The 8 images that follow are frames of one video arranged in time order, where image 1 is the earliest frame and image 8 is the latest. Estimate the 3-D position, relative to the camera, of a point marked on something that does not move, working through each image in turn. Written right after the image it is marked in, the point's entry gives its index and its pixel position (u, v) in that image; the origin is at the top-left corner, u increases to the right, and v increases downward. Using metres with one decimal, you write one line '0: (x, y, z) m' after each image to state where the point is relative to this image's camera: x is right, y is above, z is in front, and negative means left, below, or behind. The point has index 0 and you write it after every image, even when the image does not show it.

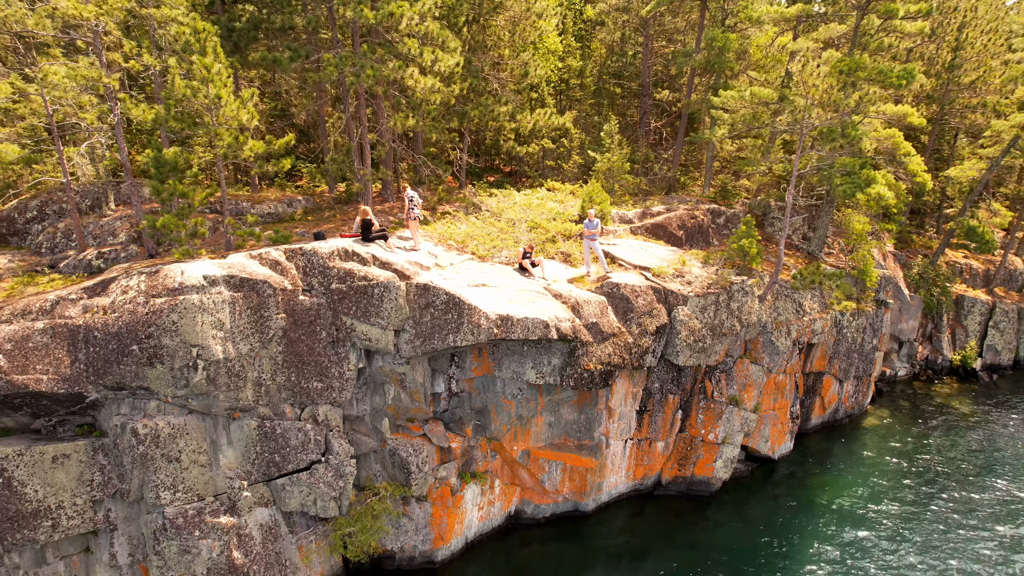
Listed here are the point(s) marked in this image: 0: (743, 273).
0: (+6.5, +0.4, +18.3) m
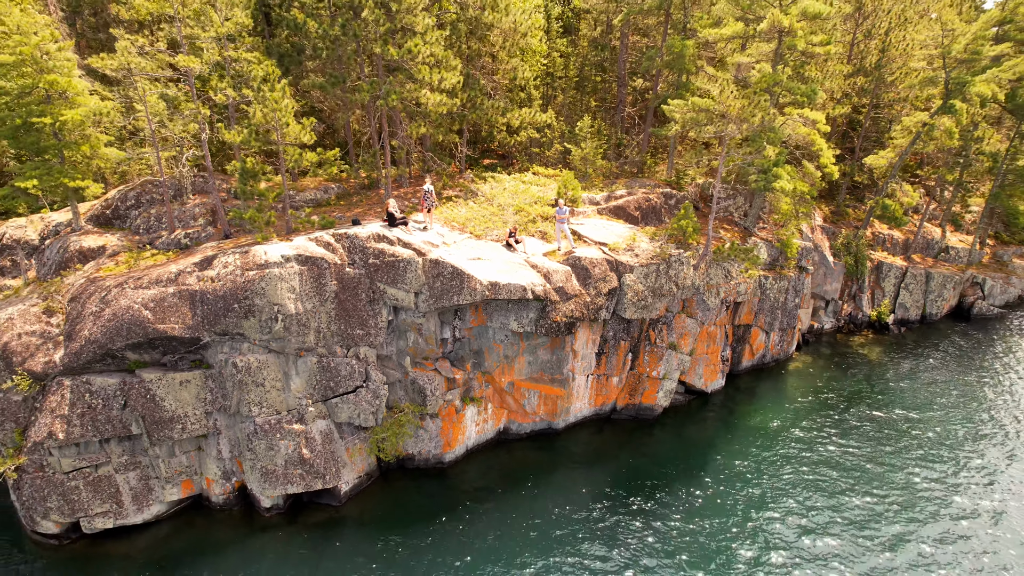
0: (+6.2, +1.5, +23.4) m
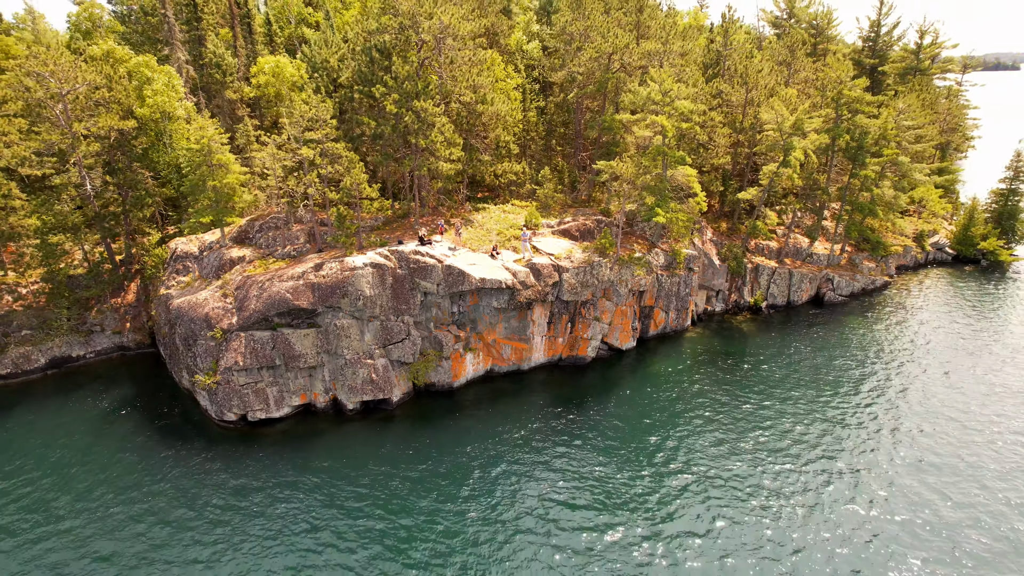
0: (+5.2, +1.8, +37.0) m
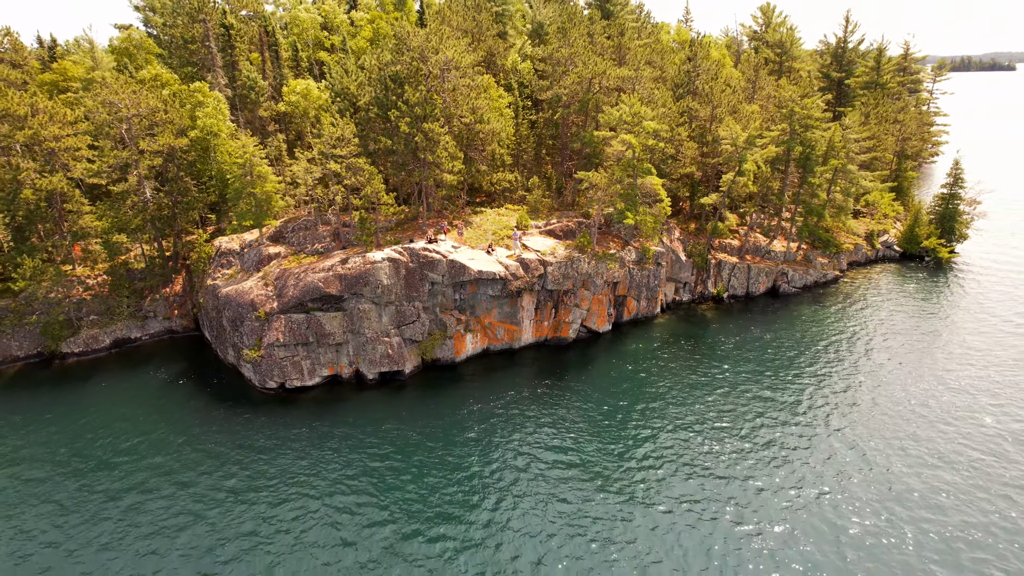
0: (+4.7, +2.4, +43.6) m
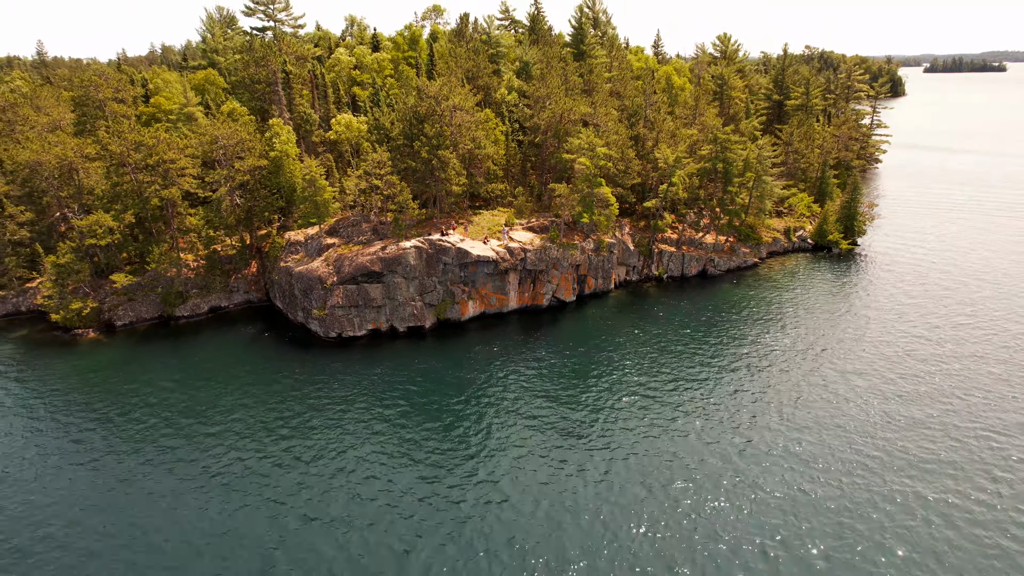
0: (+3.8, +4.2, +59.6) m
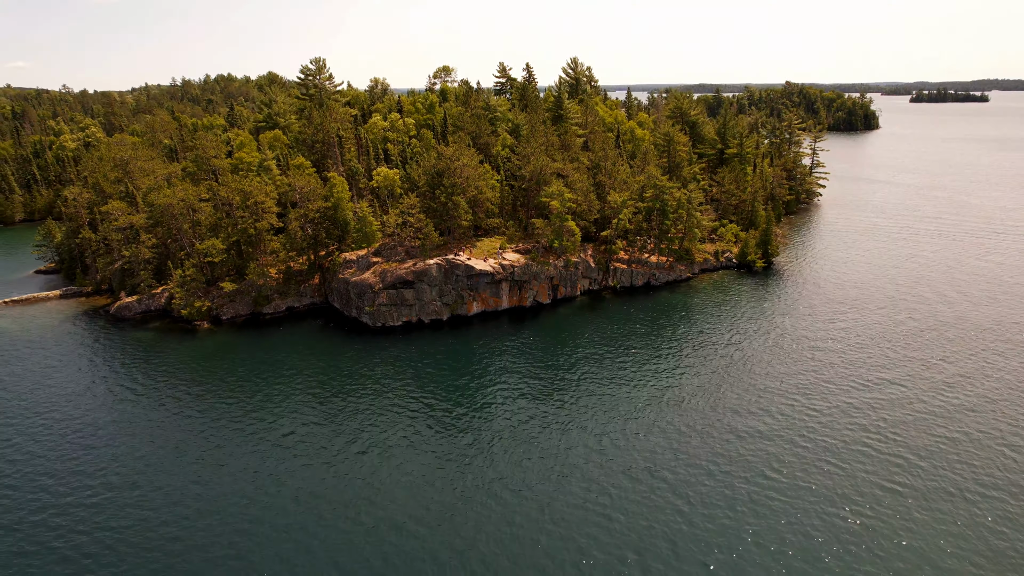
0: (+2.9, +3.4, +82.8) m
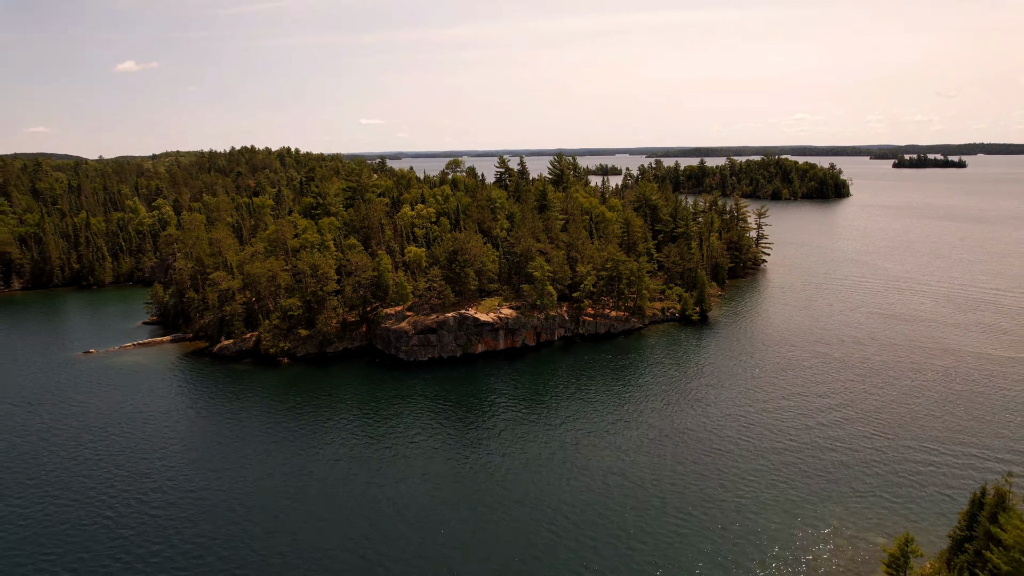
0: (+1.9, -4.7, +113.6) m
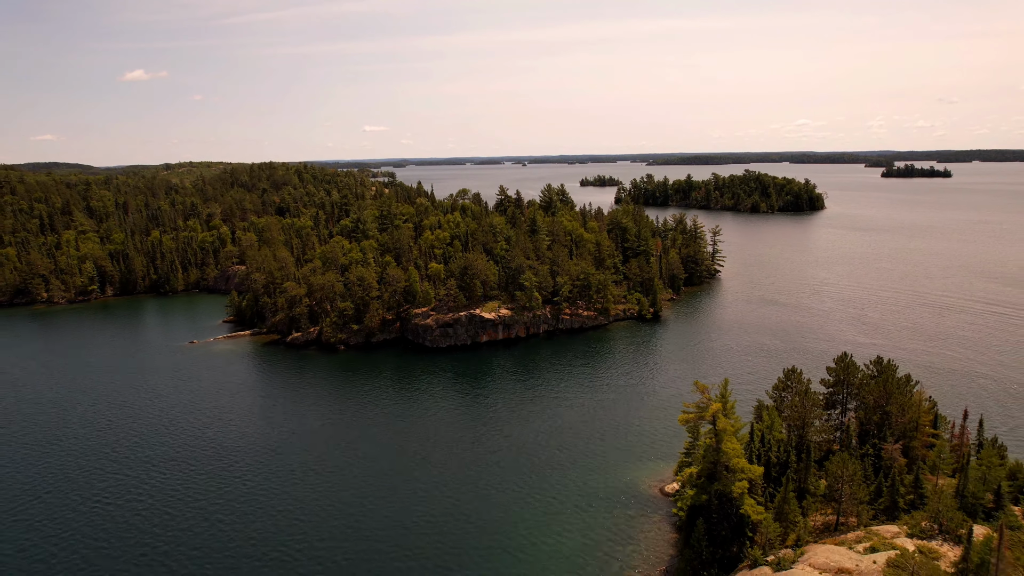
0: (+1.0, -6.2, +152.3) m
